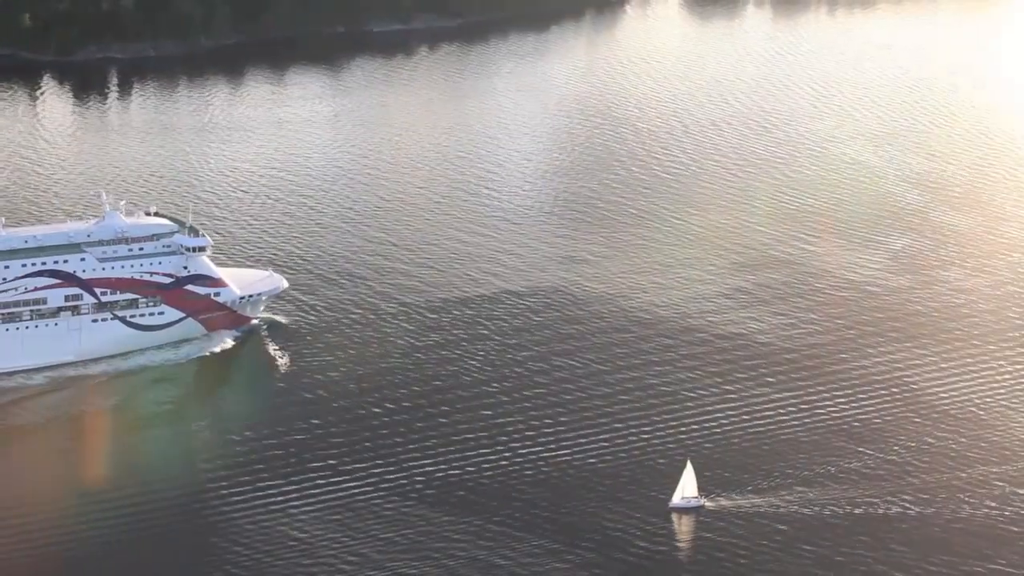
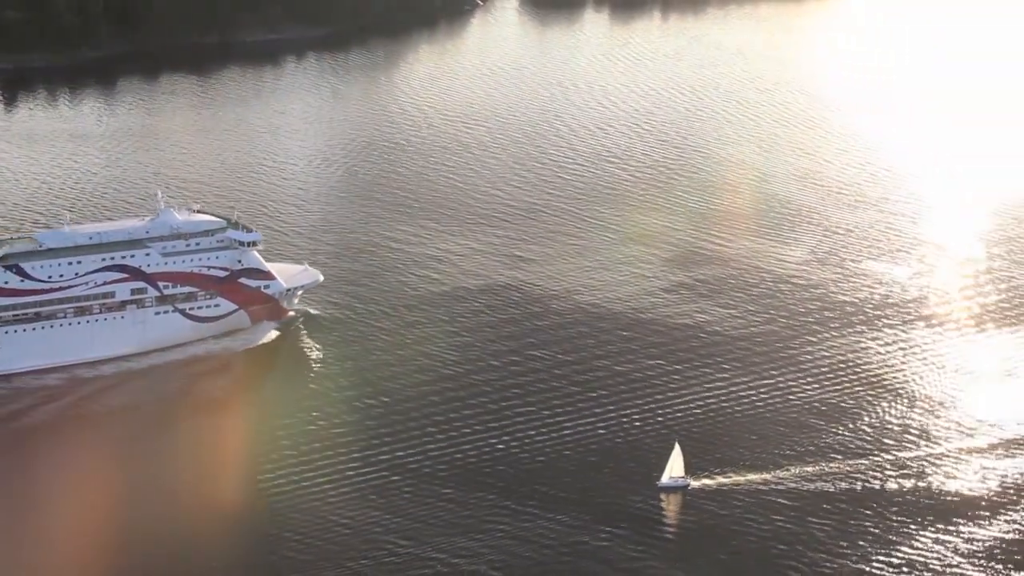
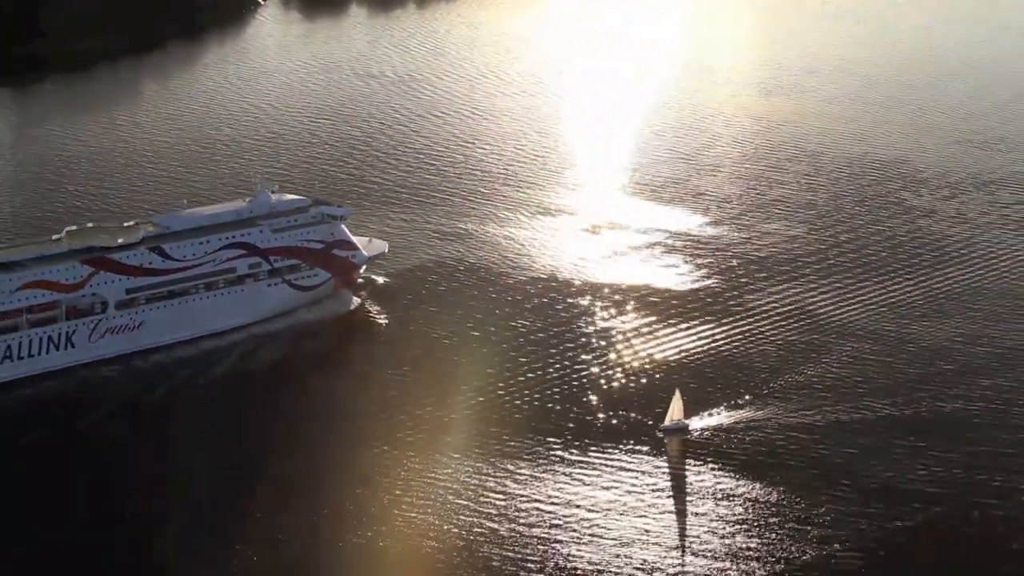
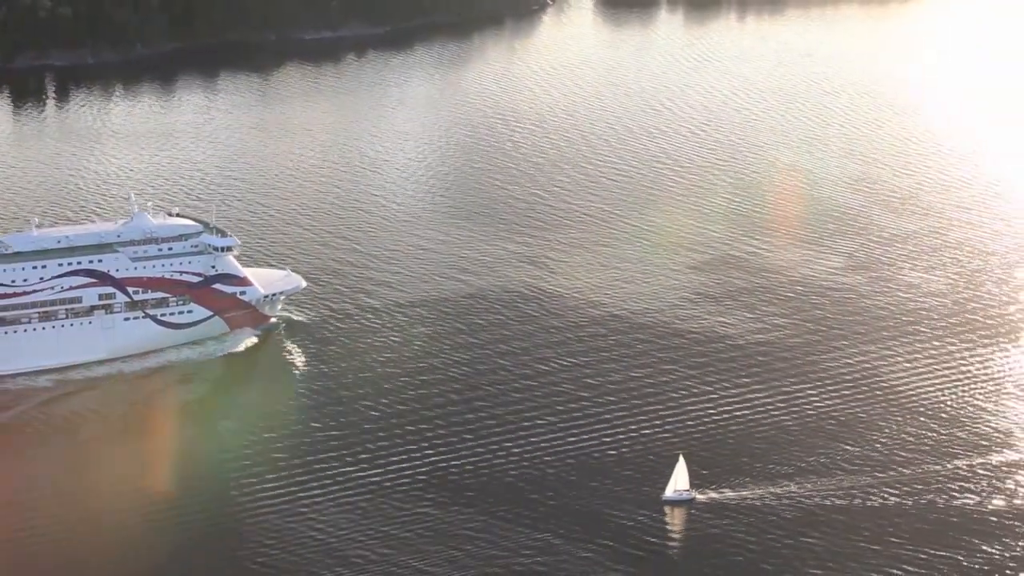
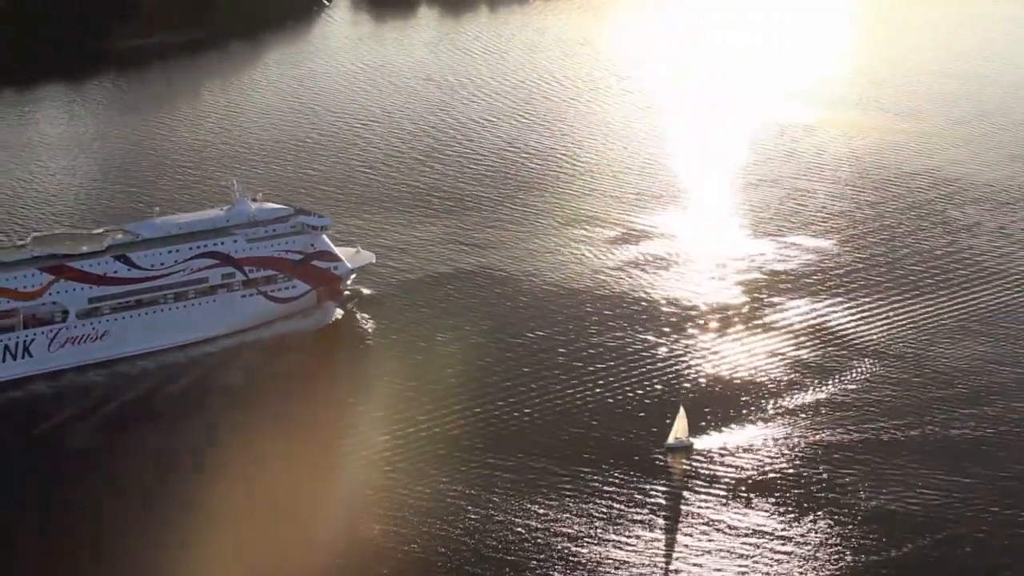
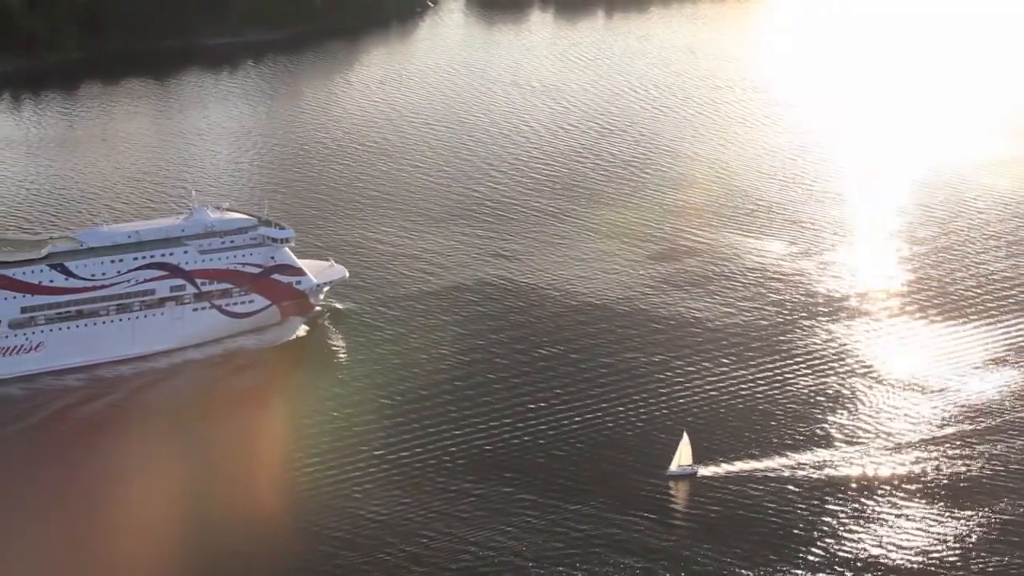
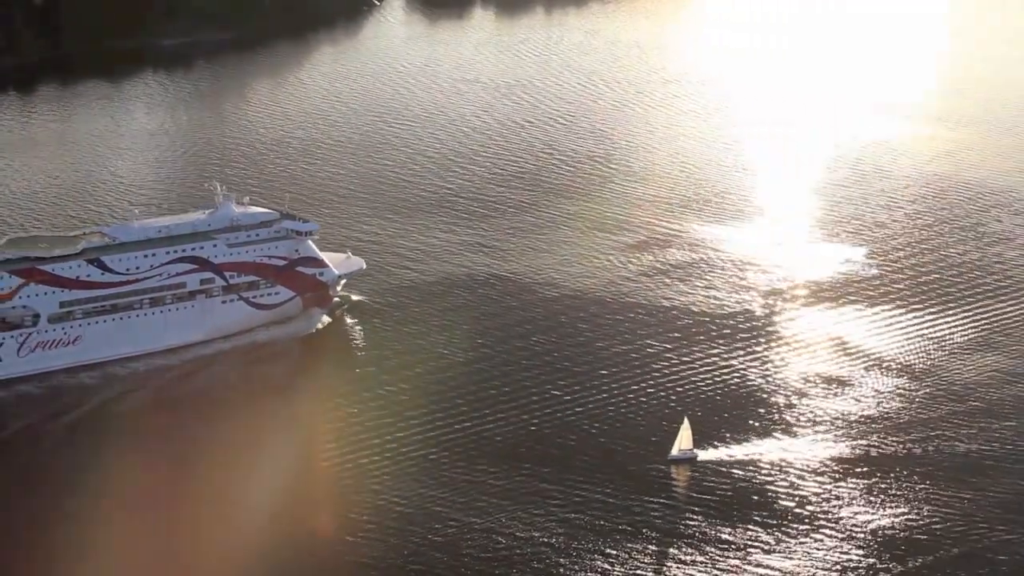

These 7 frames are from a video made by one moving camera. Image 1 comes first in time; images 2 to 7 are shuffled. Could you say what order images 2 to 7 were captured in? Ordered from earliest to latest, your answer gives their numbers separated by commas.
4, 2, 6, 7, 5, 3
